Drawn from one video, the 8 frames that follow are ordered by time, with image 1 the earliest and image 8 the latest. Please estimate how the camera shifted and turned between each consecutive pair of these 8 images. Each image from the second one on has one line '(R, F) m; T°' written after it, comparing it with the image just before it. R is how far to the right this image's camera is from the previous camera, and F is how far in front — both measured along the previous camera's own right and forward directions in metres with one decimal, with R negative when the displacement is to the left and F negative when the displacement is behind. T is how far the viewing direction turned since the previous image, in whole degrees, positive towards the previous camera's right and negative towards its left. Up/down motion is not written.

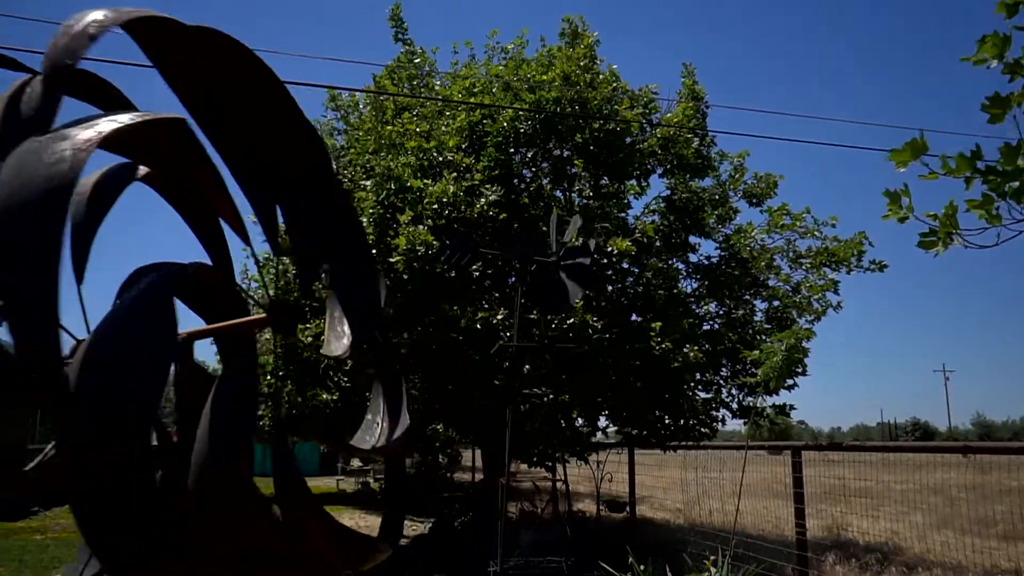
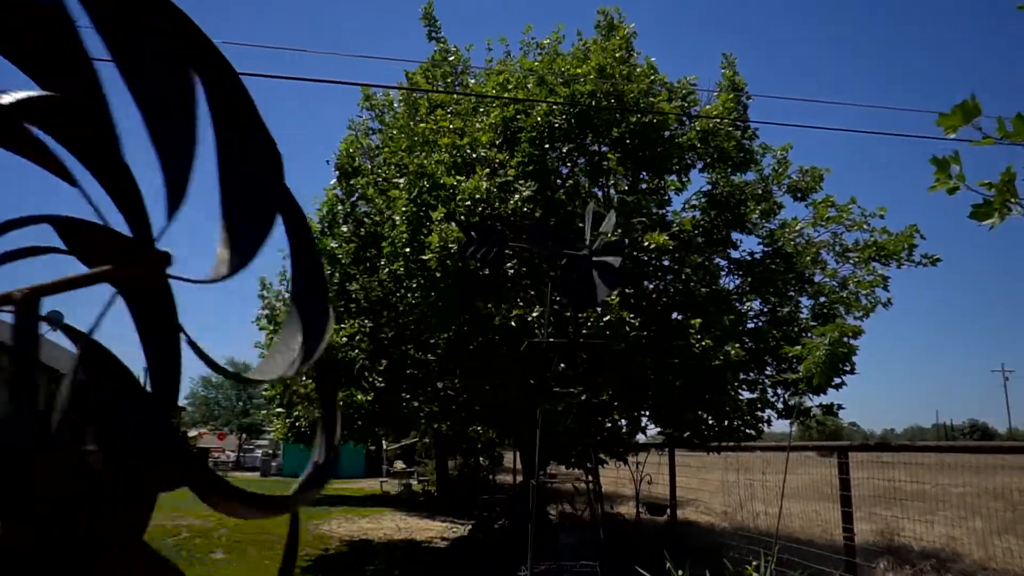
(+0.1, +0.2) m; -3°
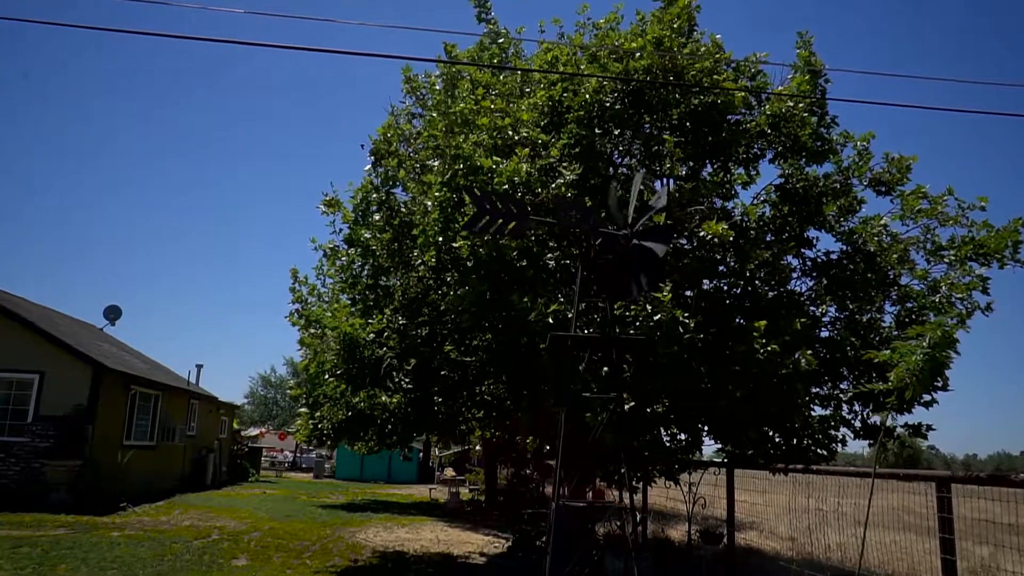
(+0.3, +1.1) m; -5°
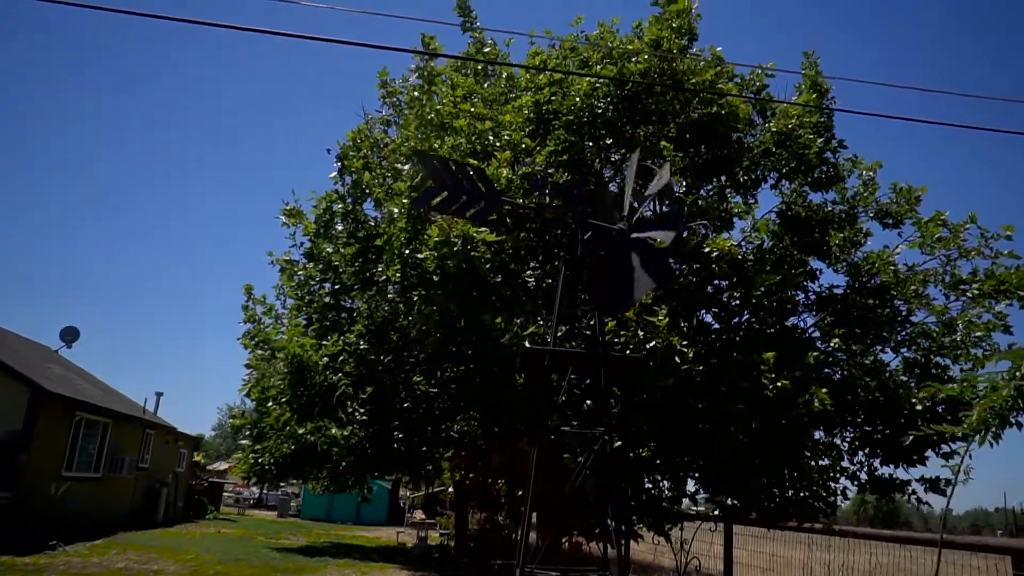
(+0.1, +1.2) m; +1°
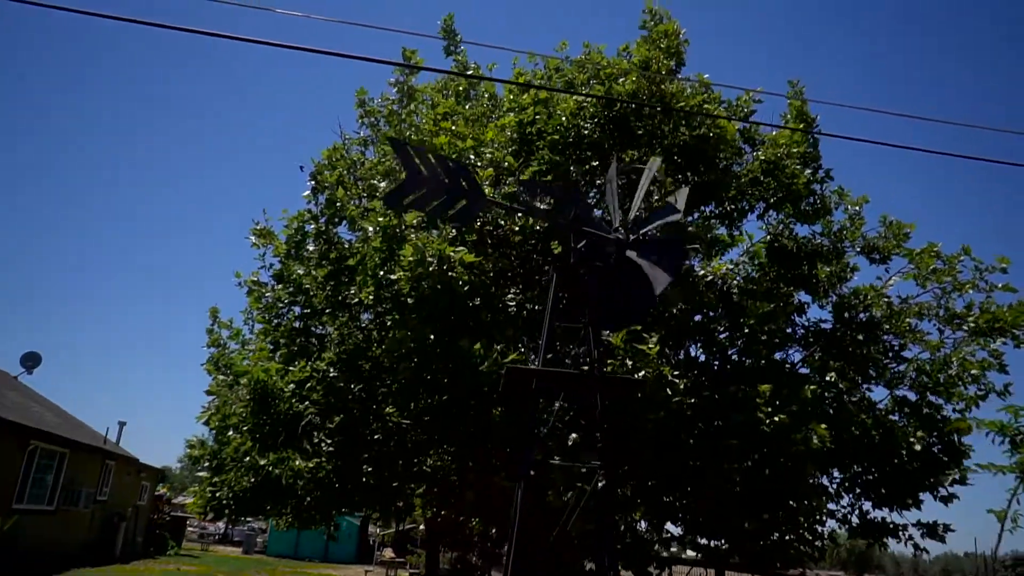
(0.0, +0.5) m; +2°
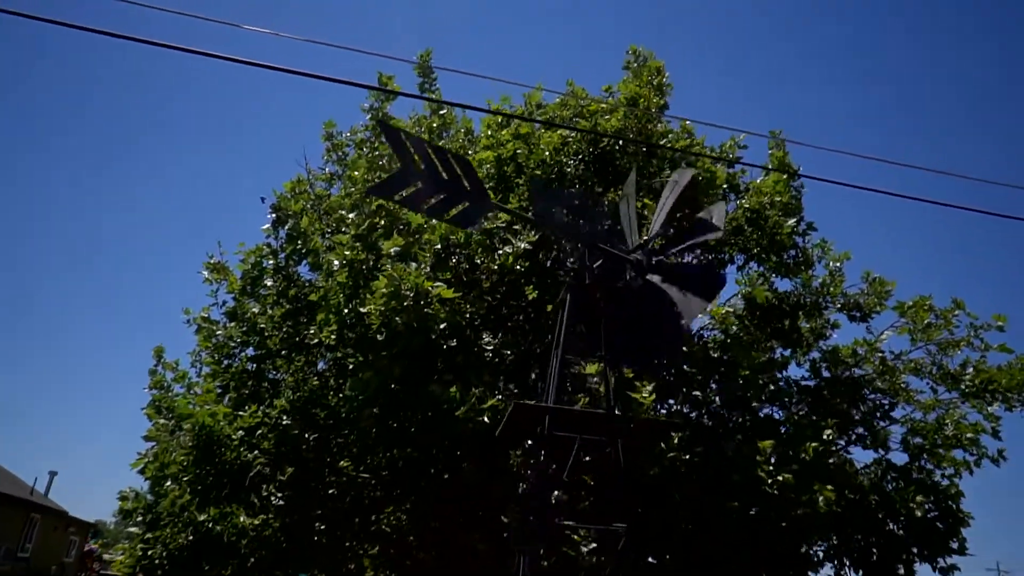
(-0.2, +0.6) m; +3°
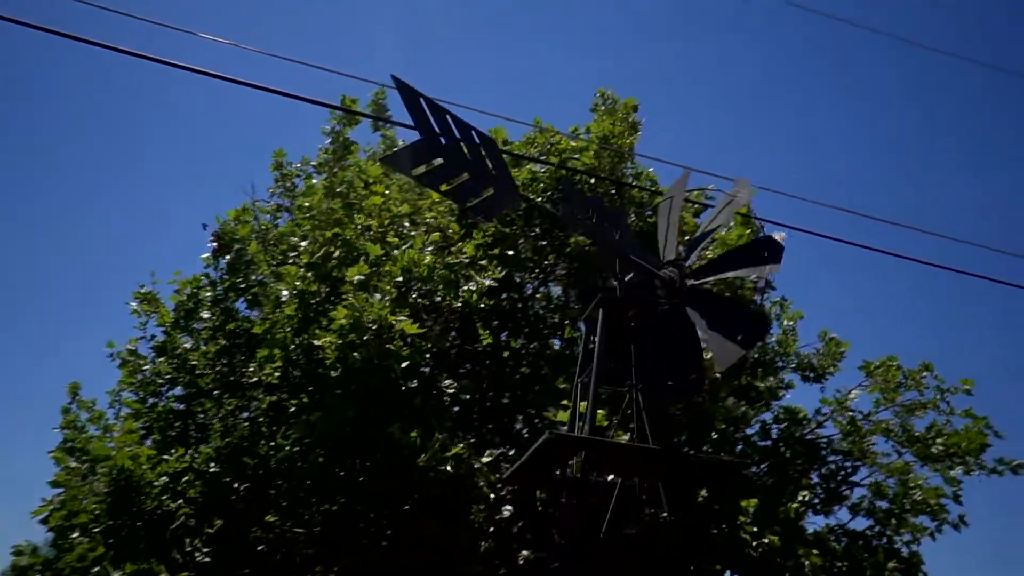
(-0.3, +0.5) m; +5°
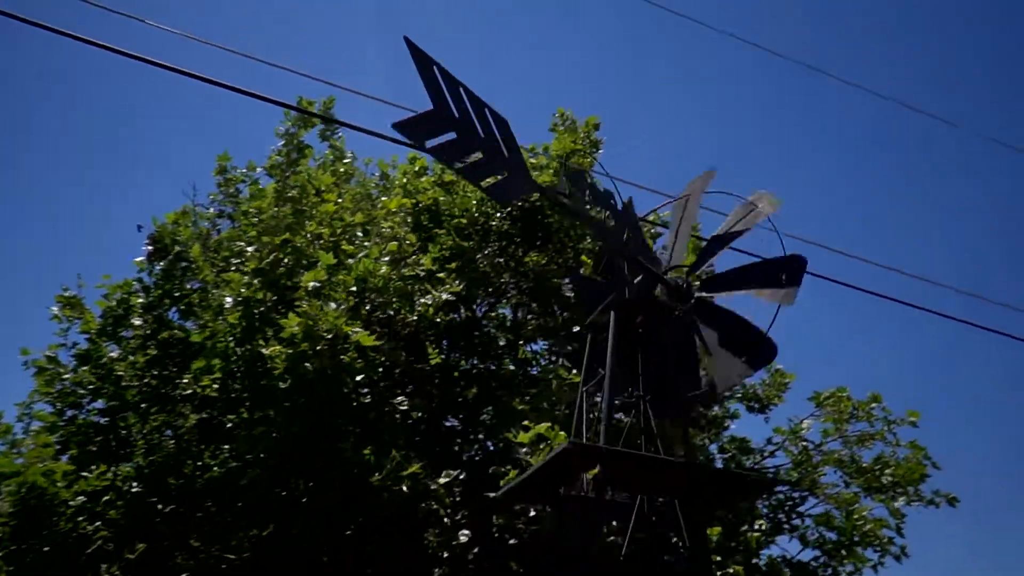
(-0.2, +0.3) m; +5°
